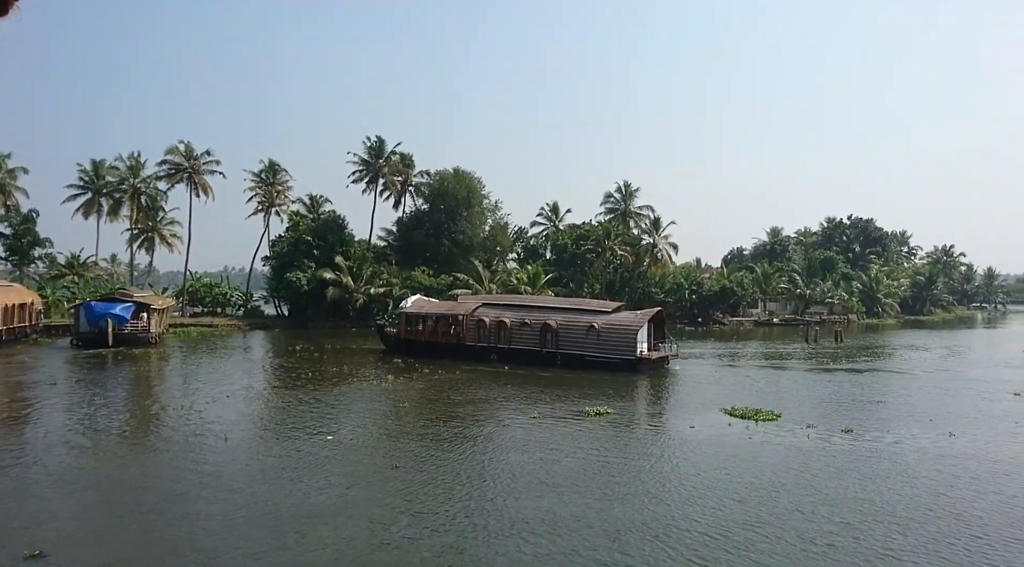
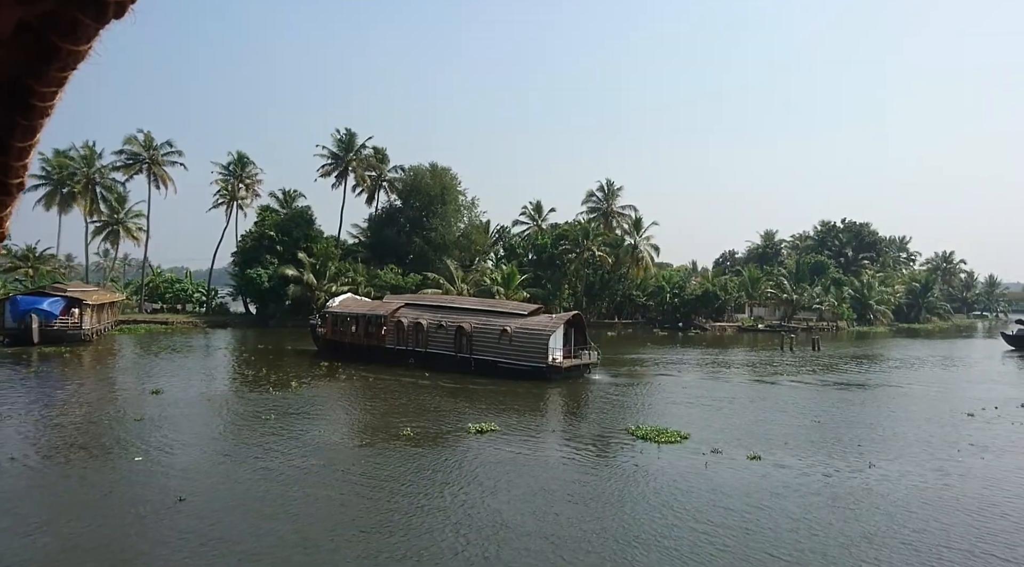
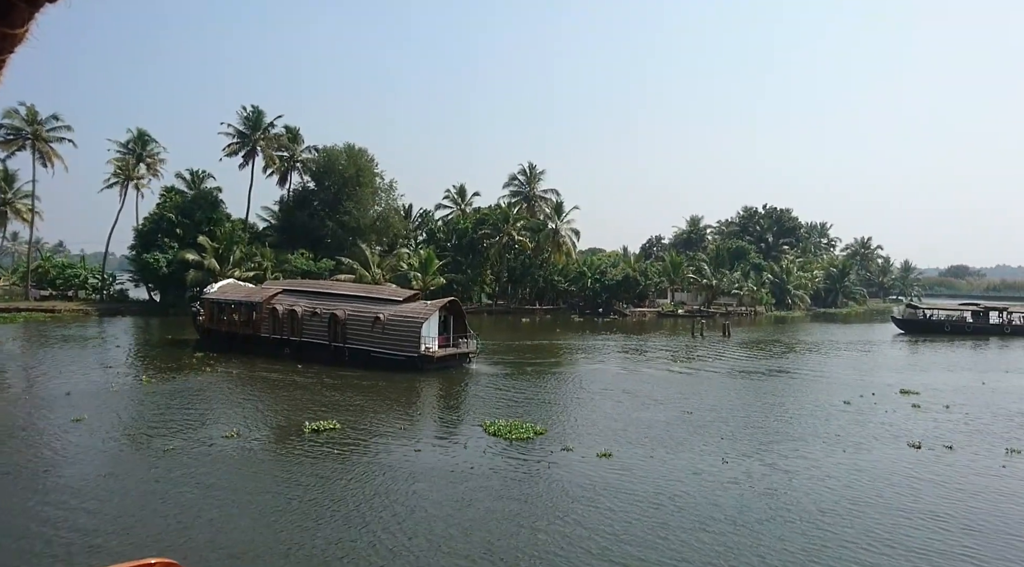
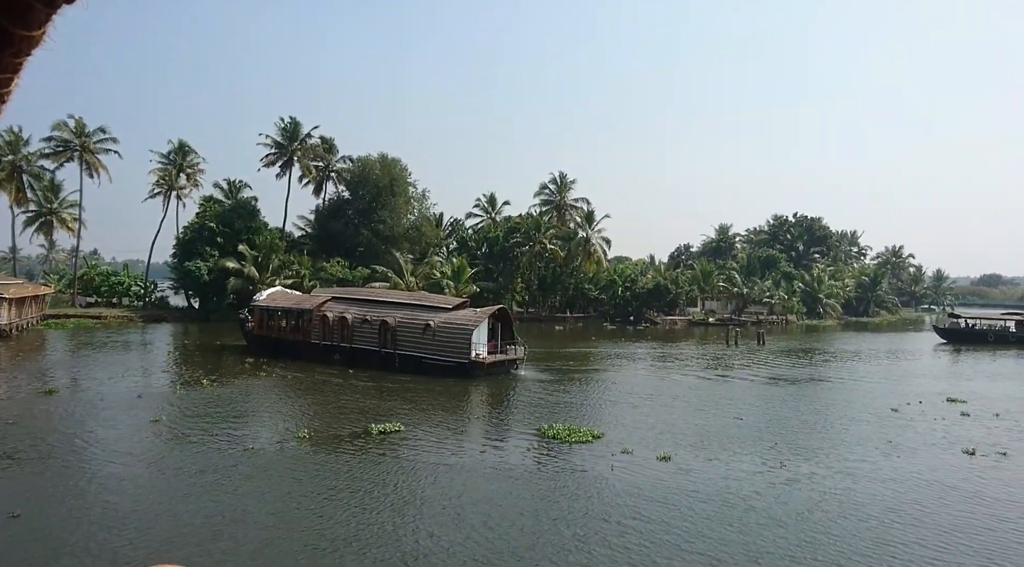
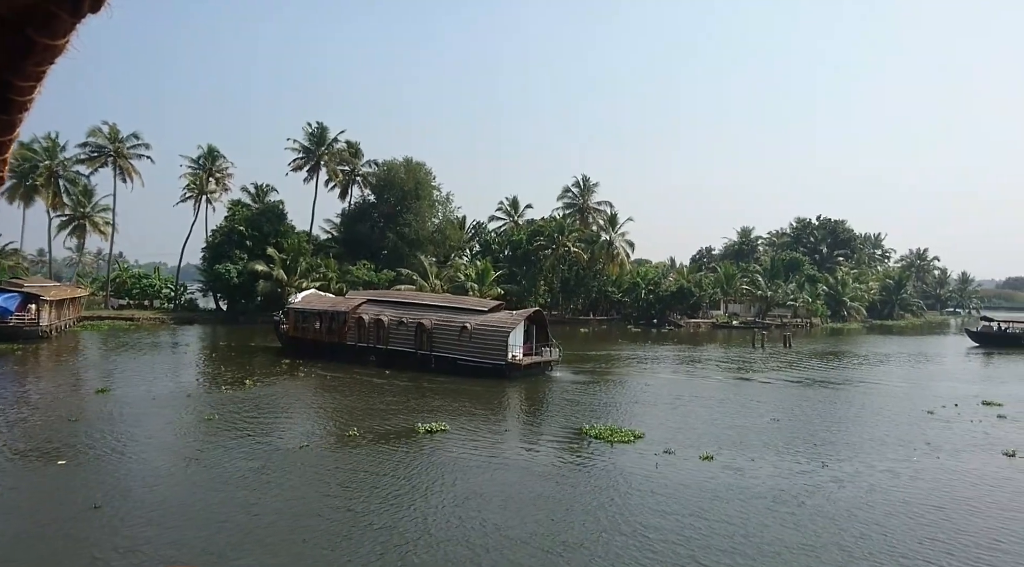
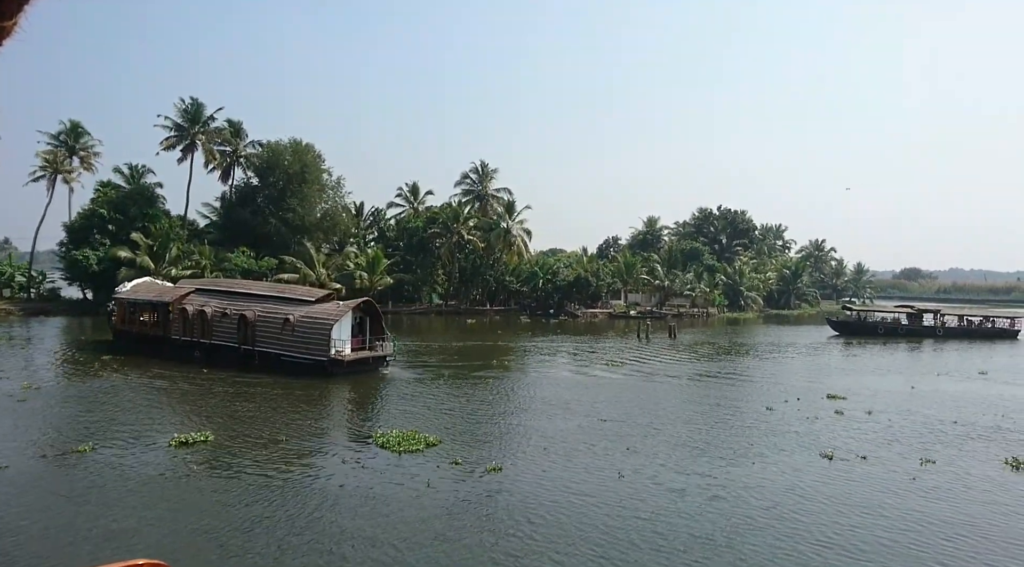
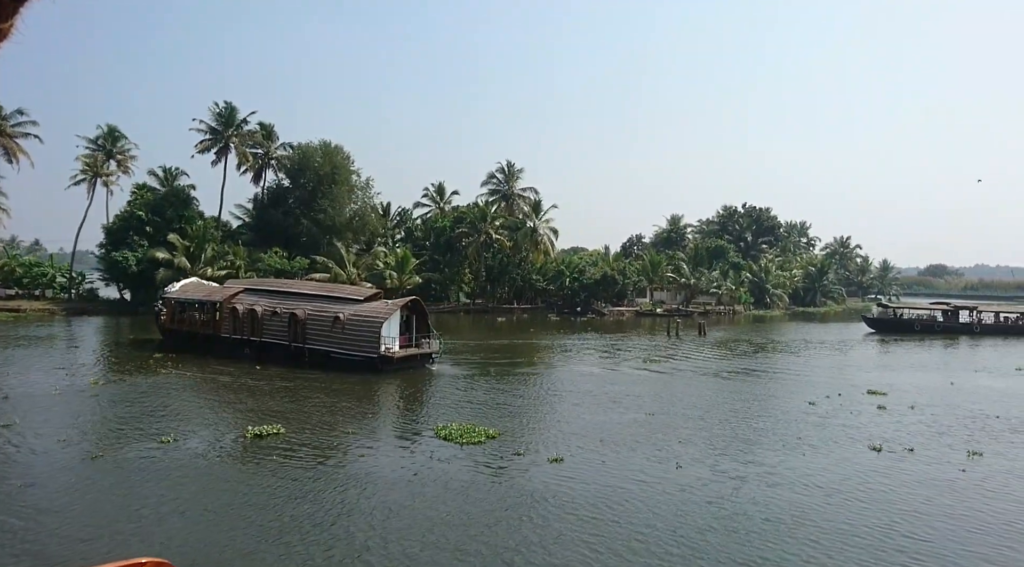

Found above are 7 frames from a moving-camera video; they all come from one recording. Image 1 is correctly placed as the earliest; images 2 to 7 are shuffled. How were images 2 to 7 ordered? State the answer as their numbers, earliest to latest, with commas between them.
2, 5, 4, 3, 7, 6
